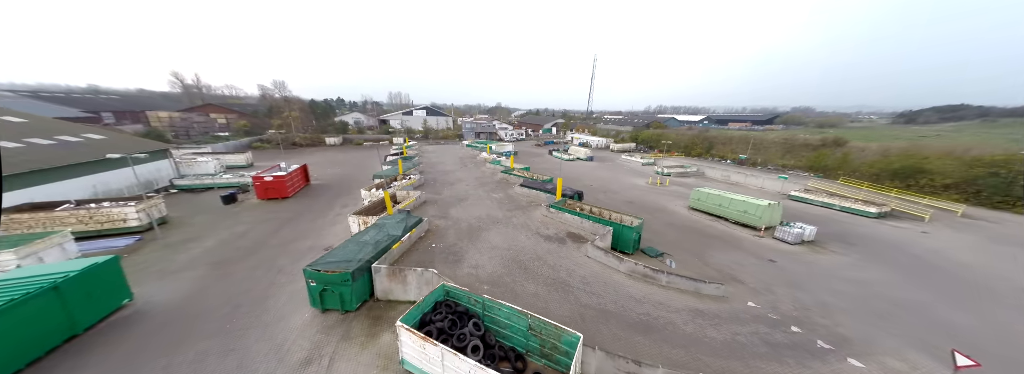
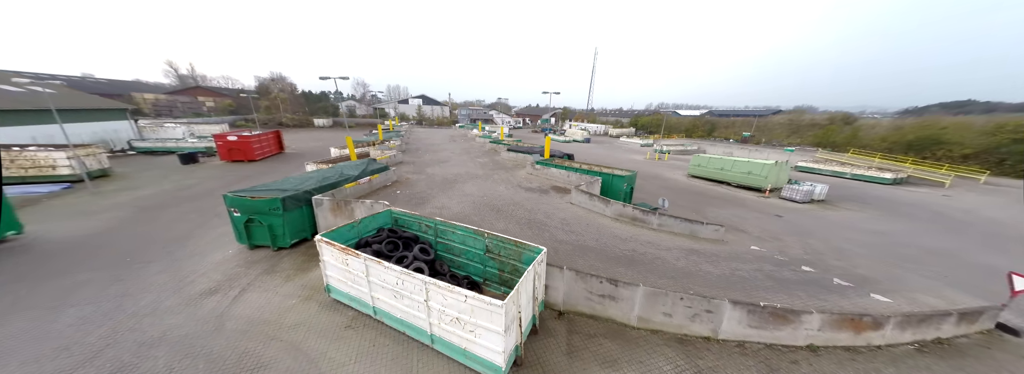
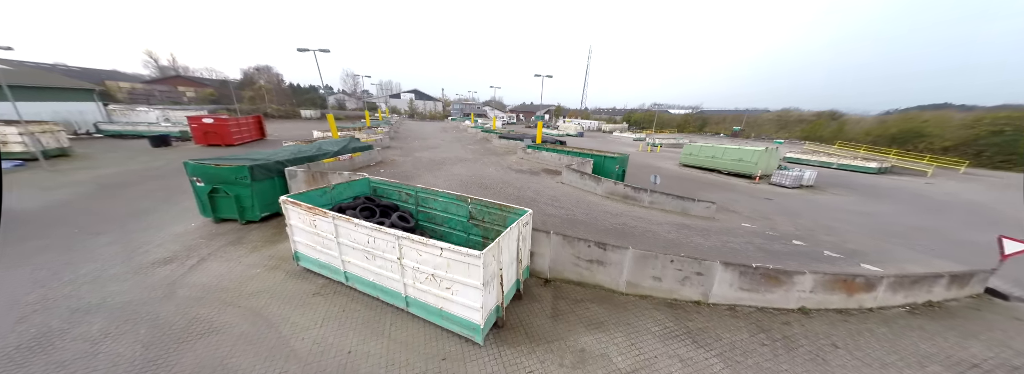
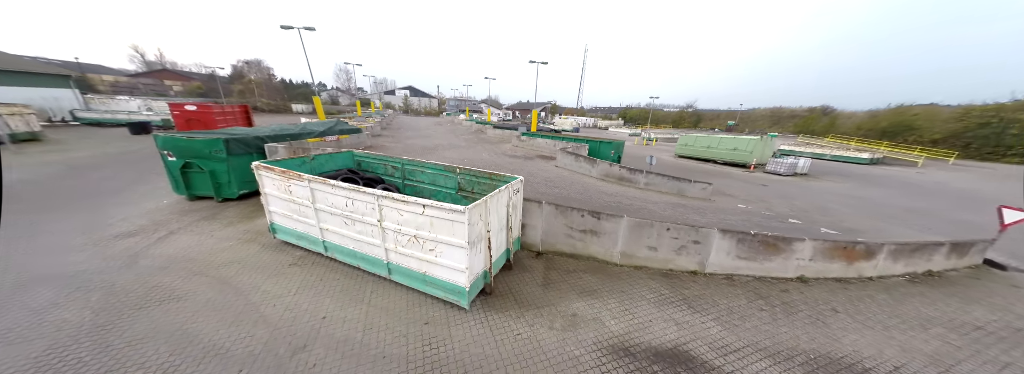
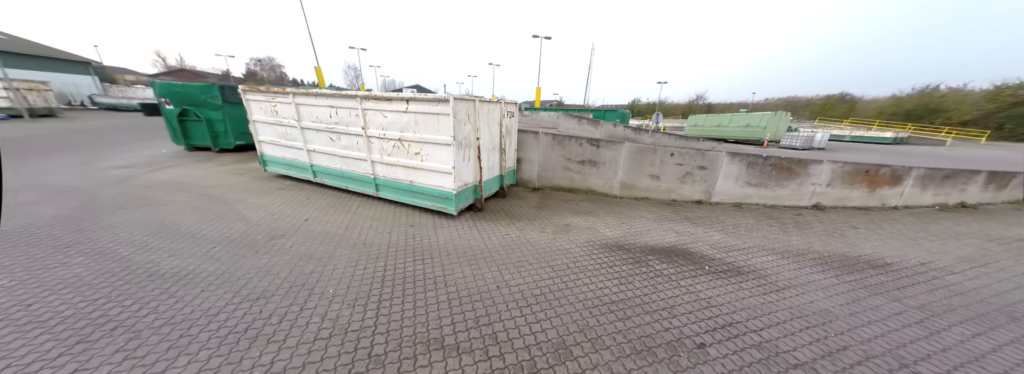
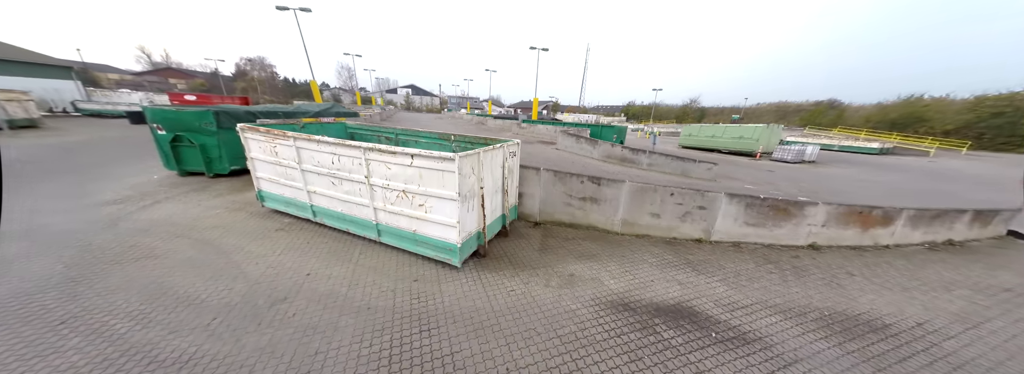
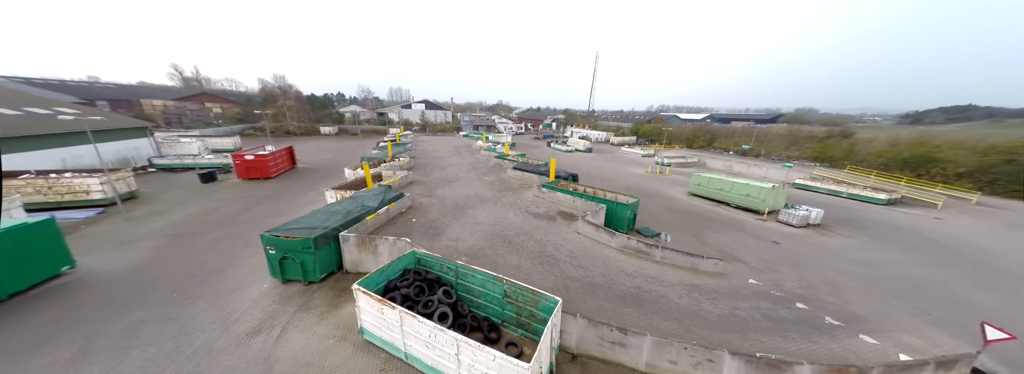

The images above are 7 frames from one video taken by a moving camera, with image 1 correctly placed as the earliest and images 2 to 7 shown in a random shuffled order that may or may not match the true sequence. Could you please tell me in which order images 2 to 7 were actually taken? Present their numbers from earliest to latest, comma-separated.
7, 2, 3, 4, 6, 5
